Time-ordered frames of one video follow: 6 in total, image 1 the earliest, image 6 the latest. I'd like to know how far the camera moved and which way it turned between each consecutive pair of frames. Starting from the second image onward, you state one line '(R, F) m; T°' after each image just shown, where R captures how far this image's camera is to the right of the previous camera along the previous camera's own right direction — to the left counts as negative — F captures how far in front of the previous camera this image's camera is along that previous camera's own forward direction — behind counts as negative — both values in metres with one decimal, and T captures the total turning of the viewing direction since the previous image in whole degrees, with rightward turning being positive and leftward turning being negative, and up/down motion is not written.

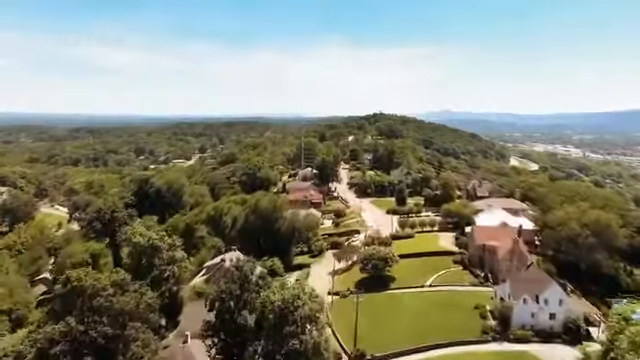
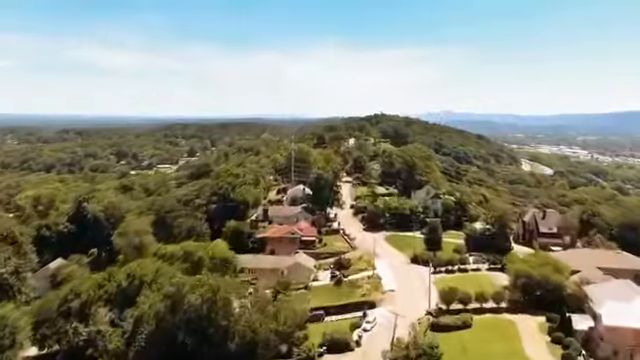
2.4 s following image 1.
(+0.8, +26.5) m; 0°
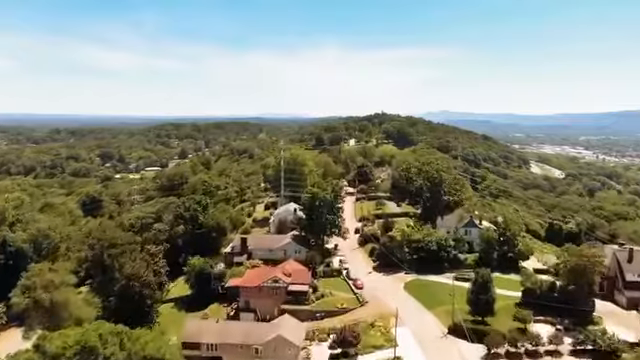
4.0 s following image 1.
(+0.4, +17.6) m; 0°
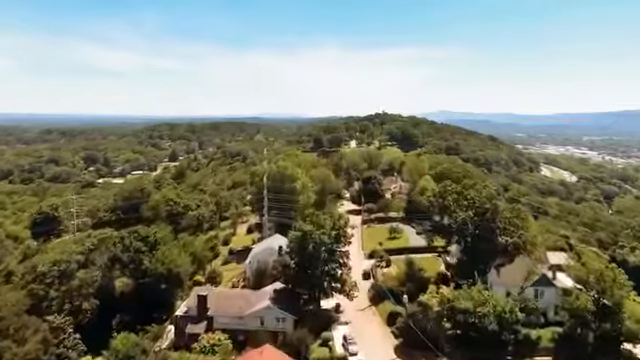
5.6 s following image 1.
(+0.4, +17.8) m; 0°
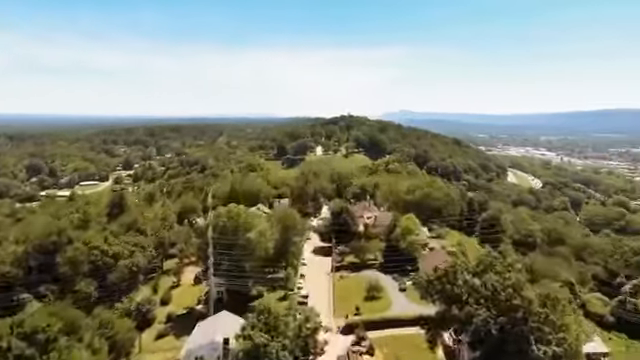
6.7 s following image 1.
(+0.4, +11.4) m; +4°
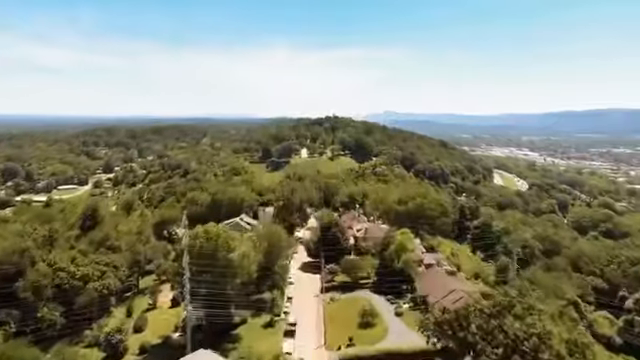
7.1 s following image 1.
(-0.3, +4.1) m; +2°
